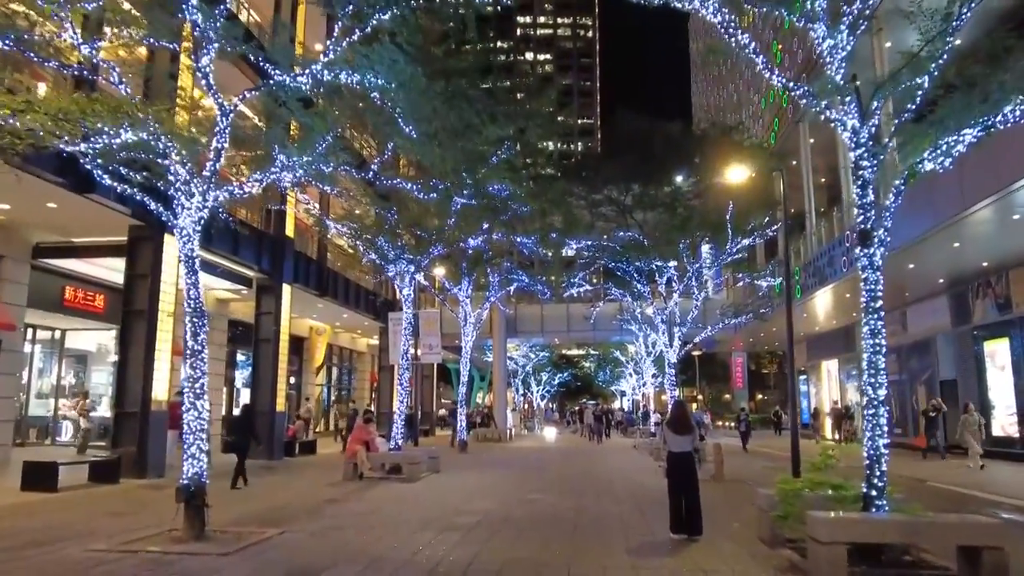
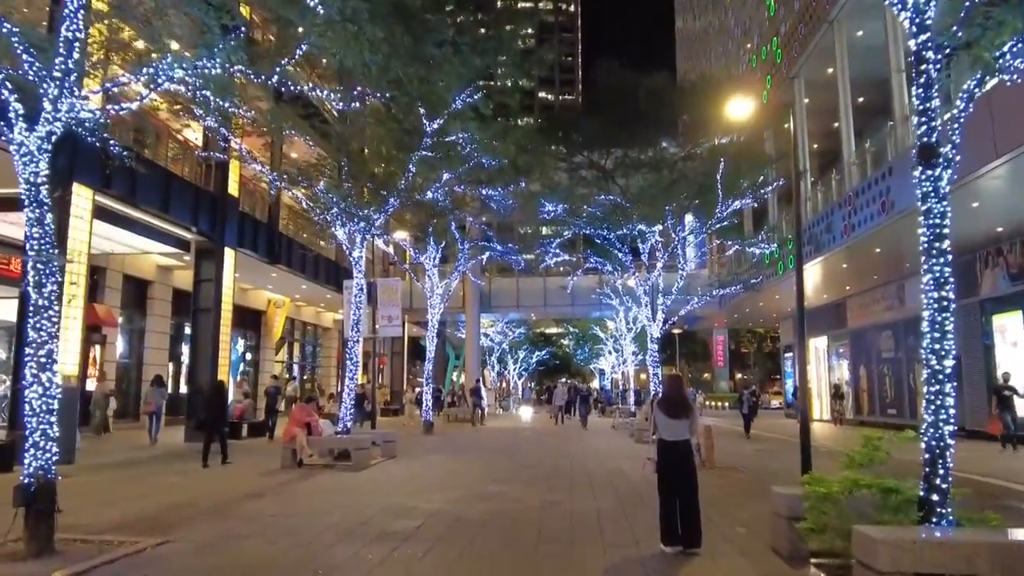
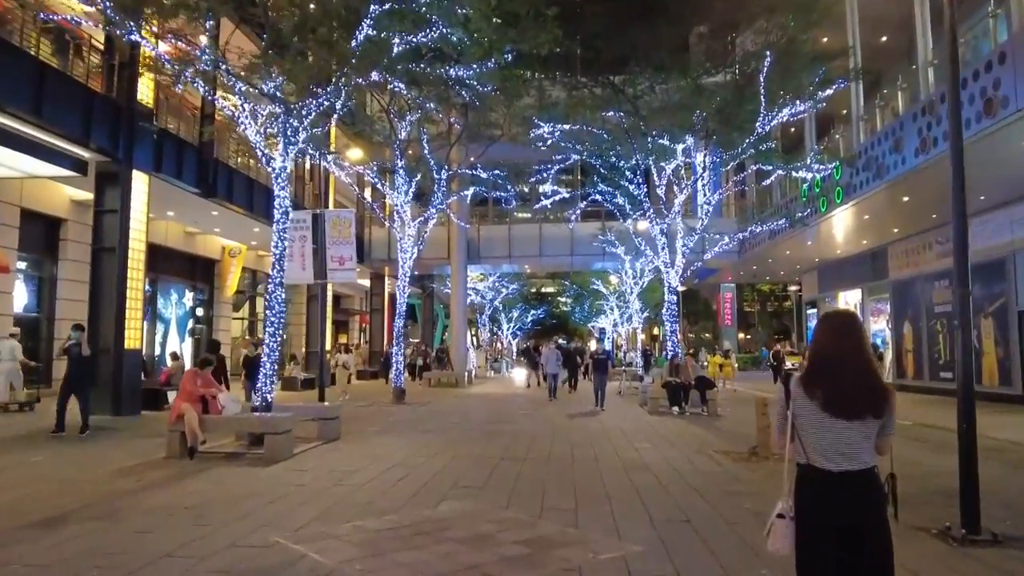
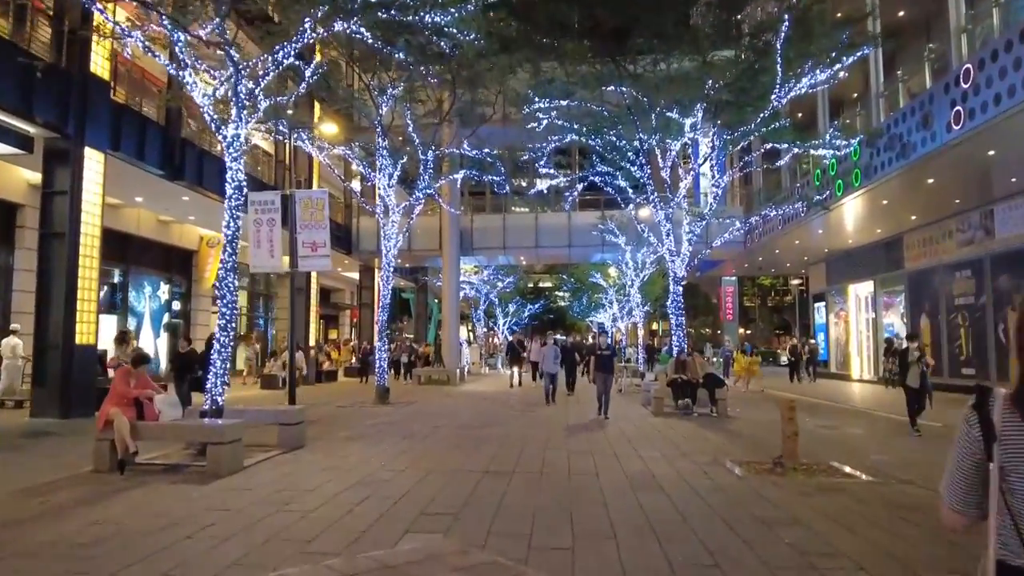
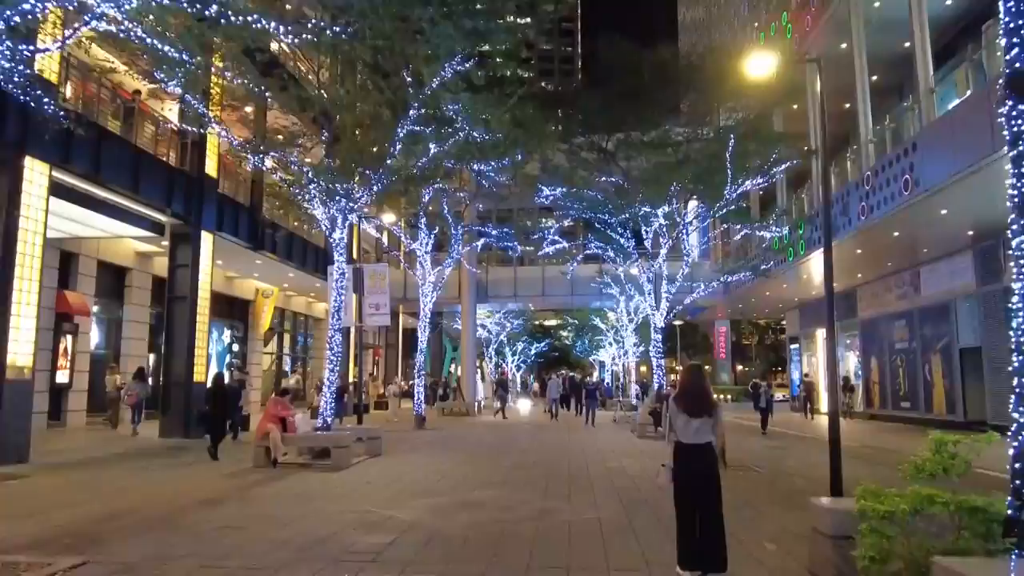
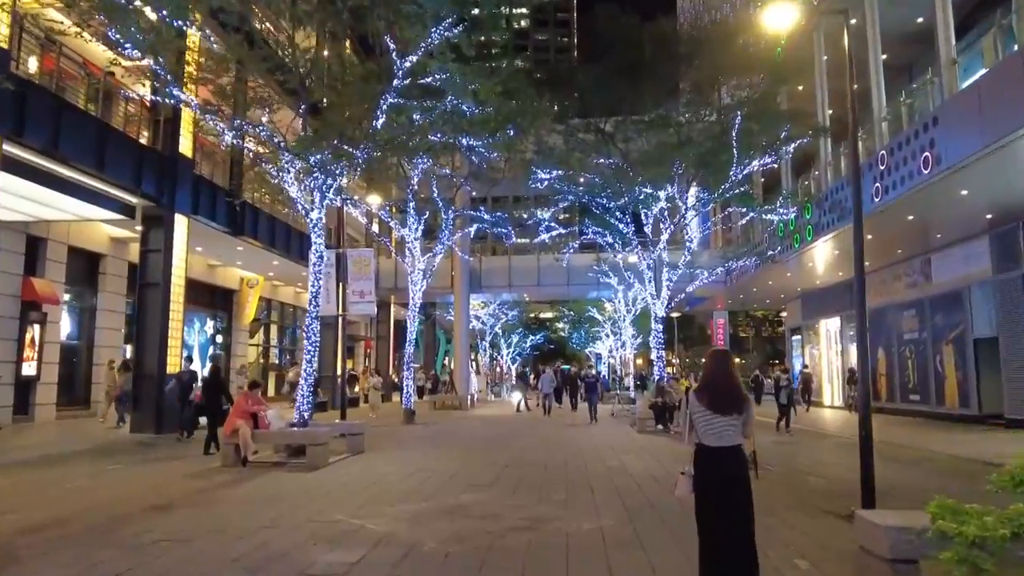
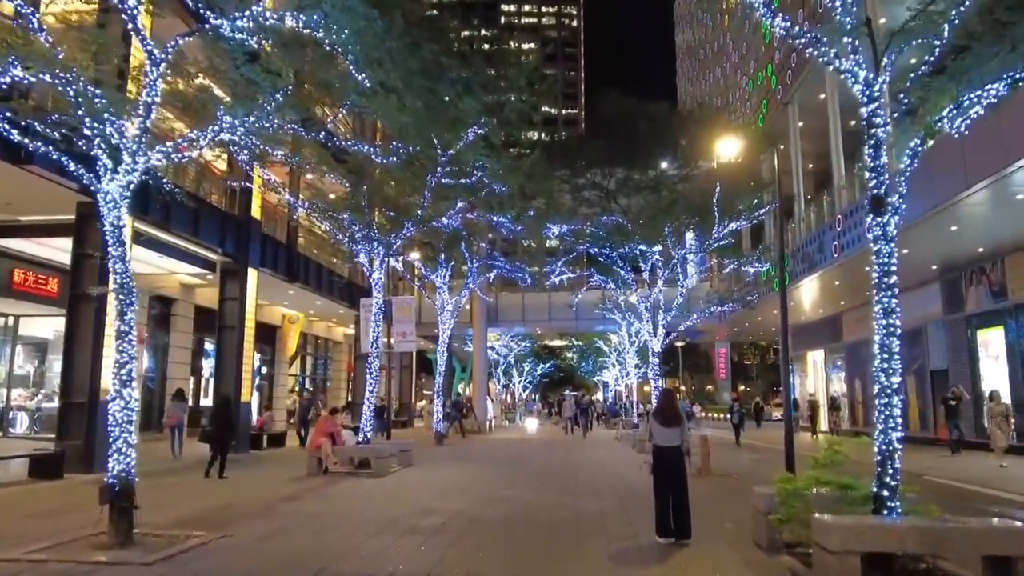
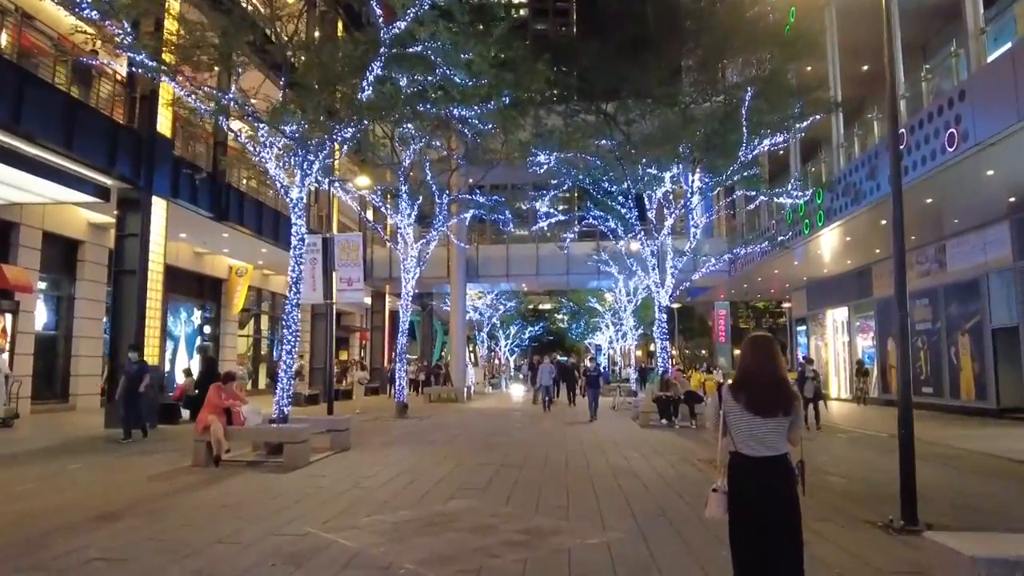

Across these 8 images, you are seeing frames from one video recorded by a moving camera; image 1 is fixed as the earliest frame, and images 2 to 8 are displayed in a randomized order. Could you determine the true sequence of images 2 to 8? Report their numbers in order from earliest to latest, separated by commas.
7, 2, 5, 6, 8, 3, 4
